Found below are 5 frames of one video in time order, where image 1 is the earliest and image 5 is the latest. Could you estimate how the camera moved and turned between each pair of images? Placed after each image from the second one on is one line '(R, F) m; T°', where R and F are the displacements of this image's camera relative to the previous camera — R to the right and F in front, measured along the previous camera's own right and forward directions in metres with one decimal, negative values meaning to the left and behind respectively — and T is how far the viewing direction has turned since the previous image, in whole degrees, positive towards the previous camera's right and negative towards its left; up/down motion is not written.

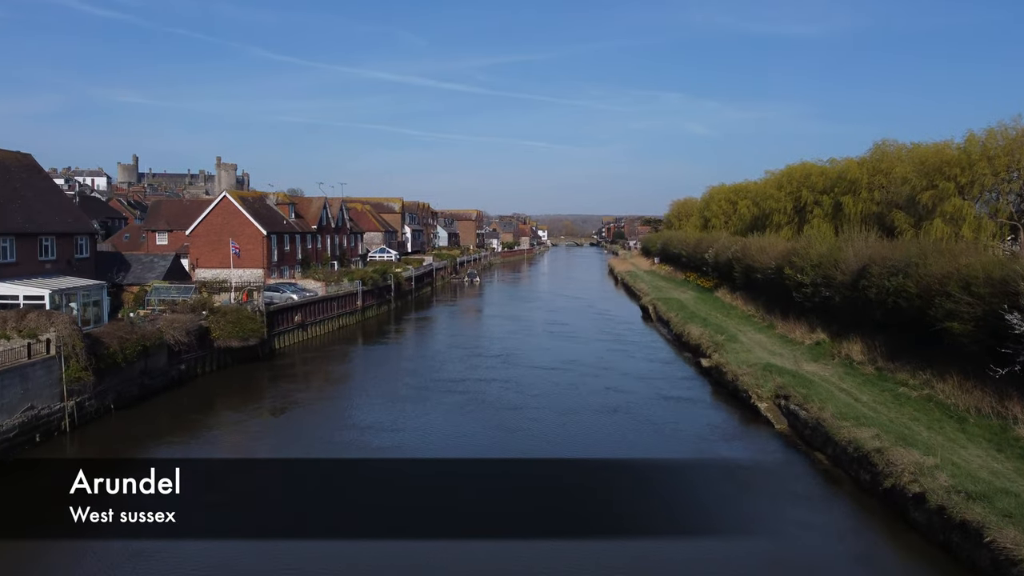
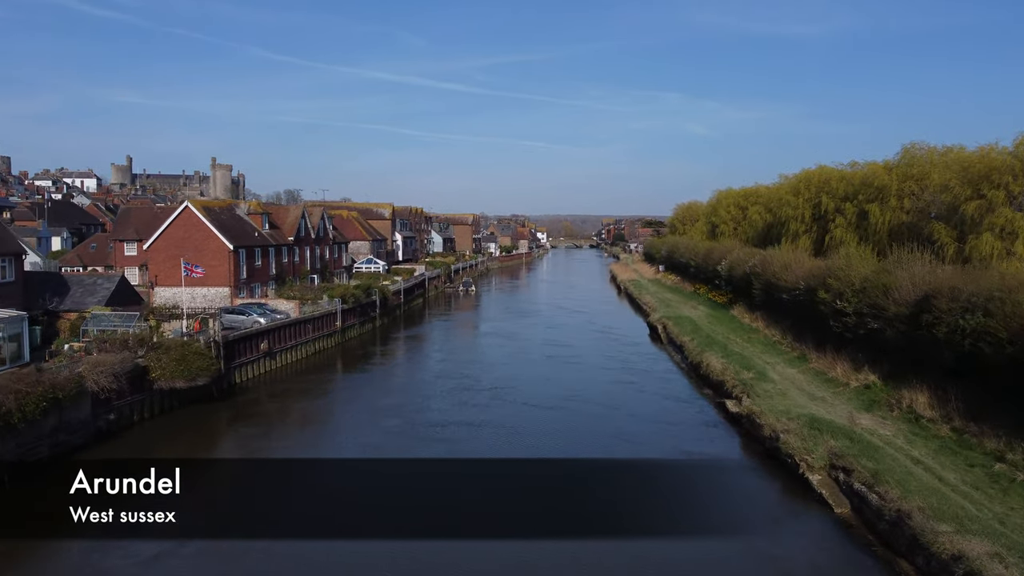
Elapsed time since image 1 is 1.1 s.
(+0.1, +3.2) m; 0°
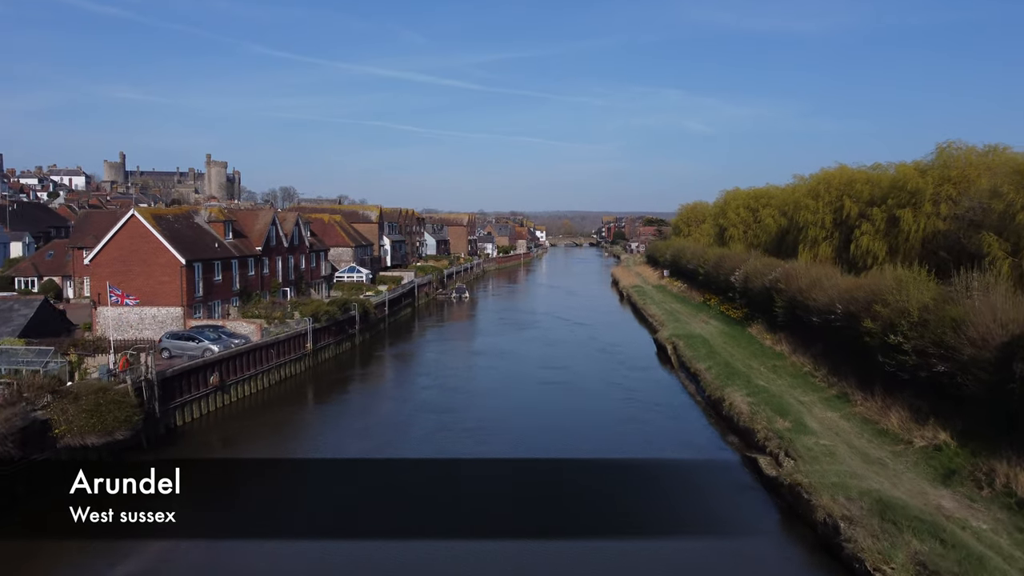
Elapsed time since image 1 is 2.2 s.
(+0.2, +3.4) m; 0°
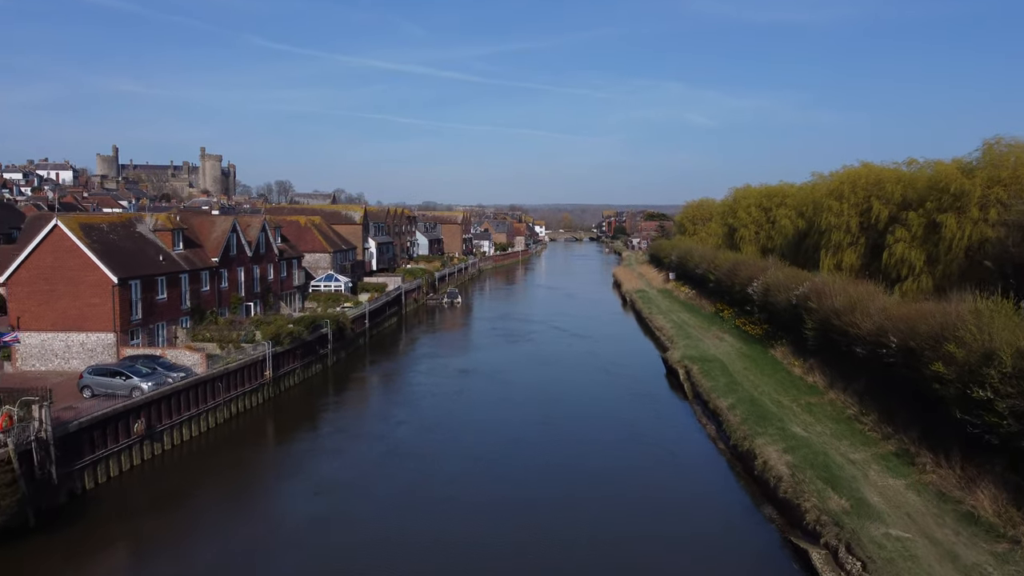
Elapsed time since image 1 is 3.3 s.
(+0.3, +3.6) m; 0°
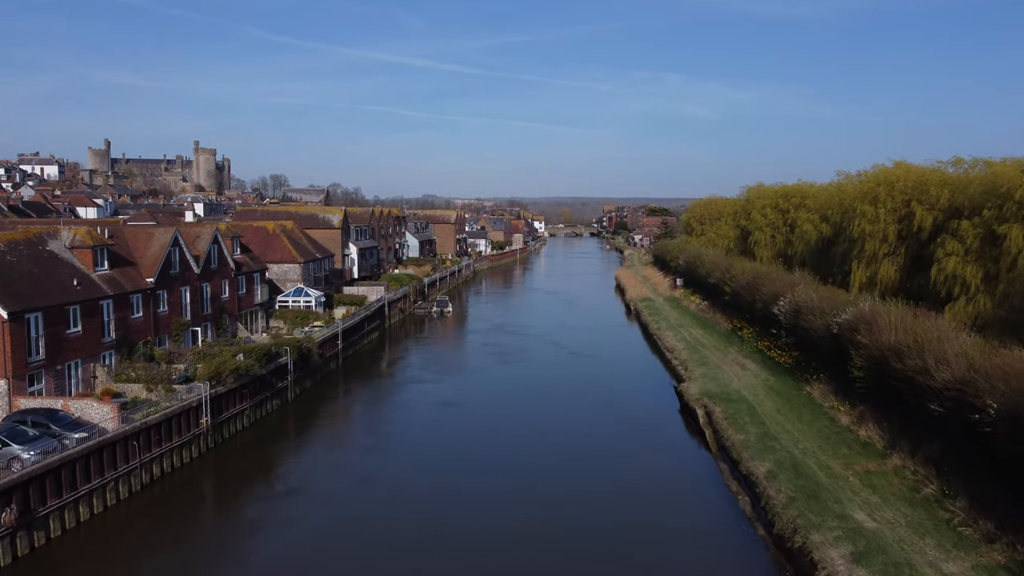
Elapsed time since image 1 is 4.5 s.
(+0.3, +4.1) m; 0°
